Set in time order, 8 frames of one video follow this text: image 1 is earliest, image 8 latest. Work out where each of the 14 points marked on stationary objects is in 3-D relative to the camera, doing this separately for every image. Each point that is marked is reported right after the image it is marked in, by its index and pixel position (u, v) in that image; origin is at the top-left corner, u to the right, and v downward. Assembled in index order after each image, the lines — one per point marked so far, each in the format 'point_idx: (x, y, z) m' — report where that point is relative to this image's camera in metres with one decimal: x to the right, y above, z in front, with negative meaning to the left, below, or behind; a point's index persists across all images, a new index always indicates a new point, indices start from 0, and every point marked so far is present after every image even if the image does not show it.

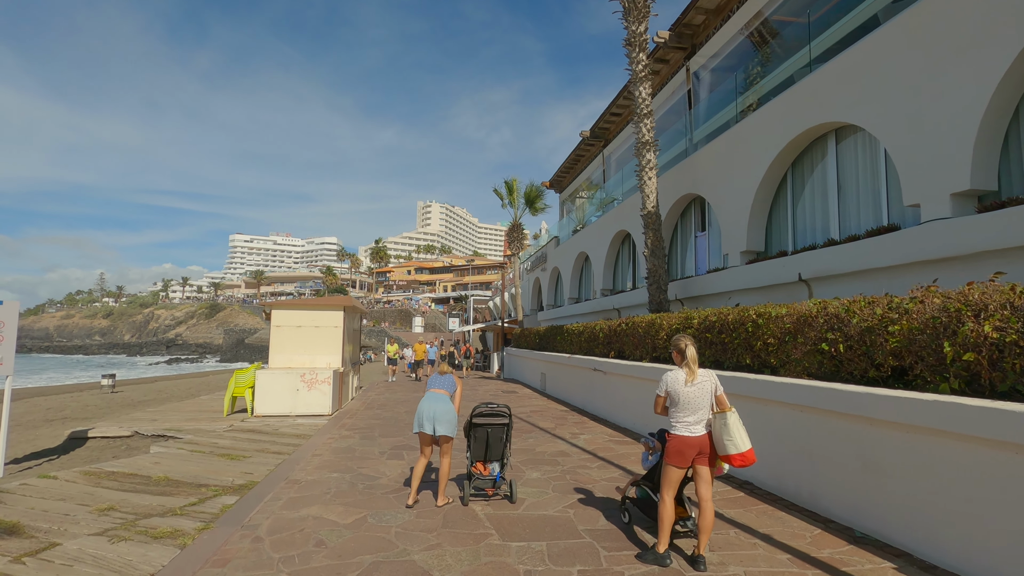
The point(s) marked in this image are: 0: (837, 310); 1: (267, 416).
0: (+3.2, -0.2, +5.3) m
1: (-5.1, -2.7, +11.2) m
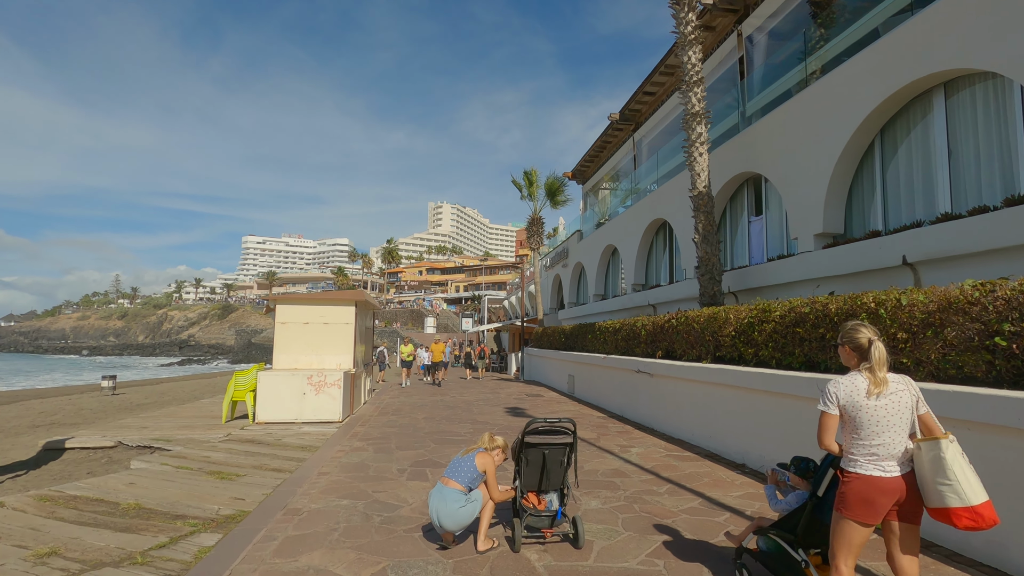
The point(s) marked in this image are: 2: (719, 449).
0: (+3.7, 0.0, +3.9) m
1: (-4.5, -2.5, +10.0) m
2: (+2.8, -2.2, +7.3) m
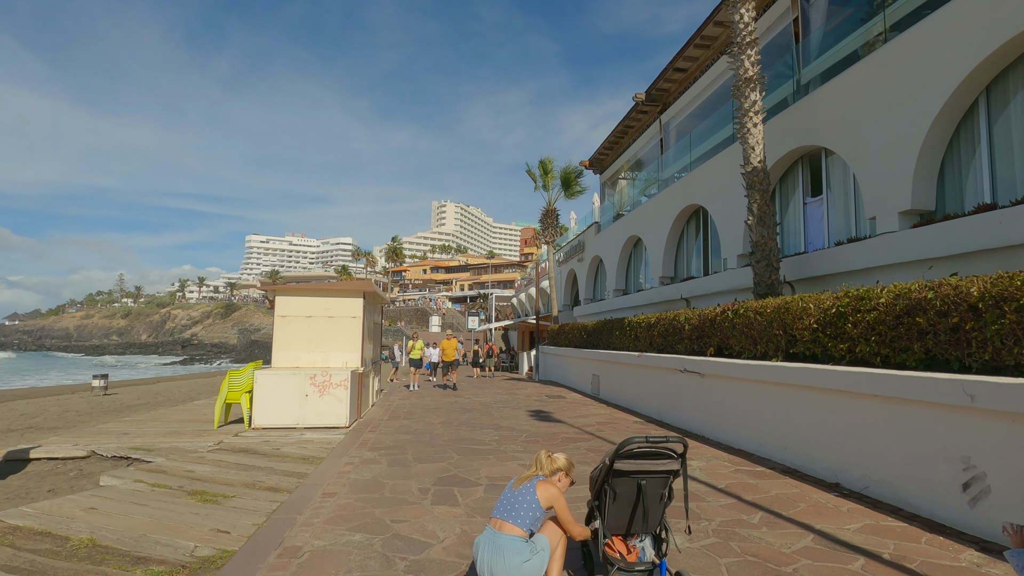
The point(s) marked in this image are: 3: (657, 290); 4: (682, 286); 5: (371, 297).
0: (+4.1, +0.2, +2.7) m
1: (-4.1, -2.3, +8.9) m
2: (+3.3, -2.0, +6.1) m
3: (+4.0, -0.1, +14.8) m
4: (+4.2, 0.0, +13.5) m
5: (-2.9, -0.2, +11.0) m
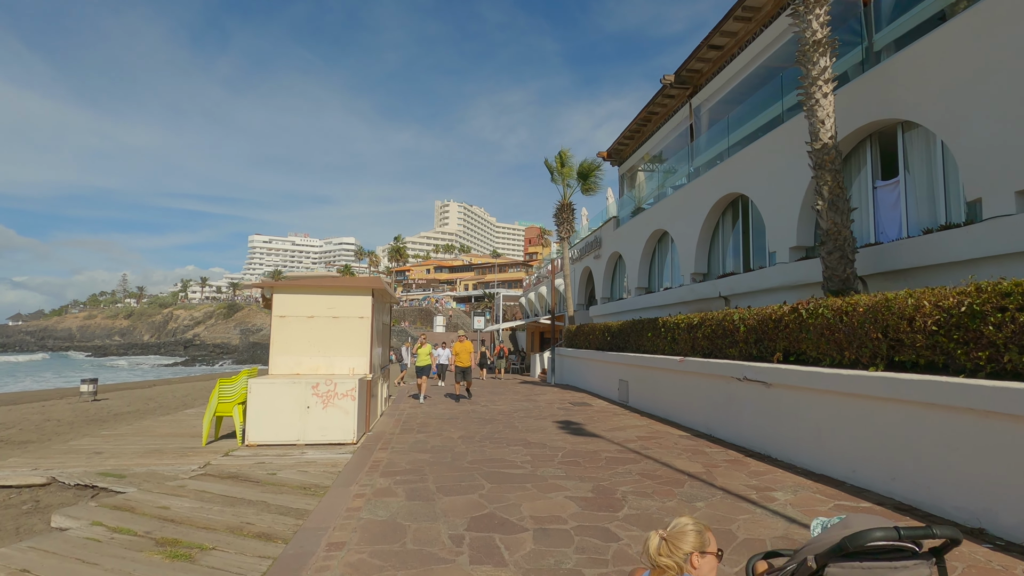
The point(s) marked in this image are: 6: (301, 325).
0: (+4.5, +0.2, +1.6) m
1: (-3.6, -2.3, +7.7) m
2: (+3.7, -2.0, +5.0) m
3: (+4.5, 0.0, +13.6) m
4: (+4.7, +0.1, +12.3) m
5: (-2.4, -0.1, +9.9) m
6: (-3.5, -0.6, +8.9) m
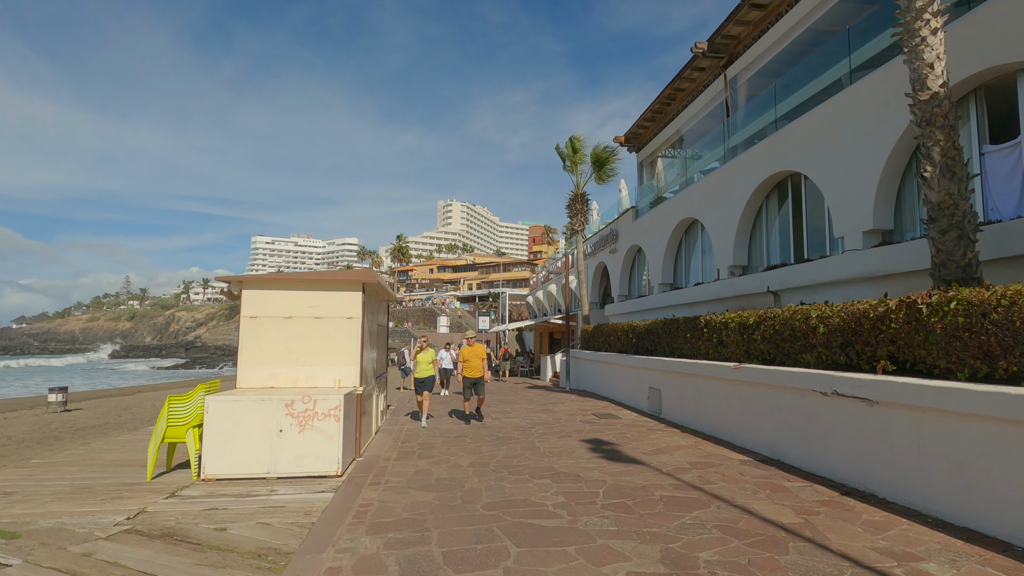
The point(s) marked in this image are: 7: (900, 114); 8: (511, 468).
0: (+4.8, +0.3, -0.1) m
1: (-3.3, -2.2, +6.1) m
2: (+4.0, -1.8, +3.3) m
3: (+4.8, +0.1, +12.0) m
4: (+5.0, +0.2, +10.6) m
5: (-2.1, 0.0, +8.3) m
6: (-3.2, -0.5, +7.3) m
7: (+5.5, +2.5, +7.7) m
8: (0.0, -2.3, +6.7) m
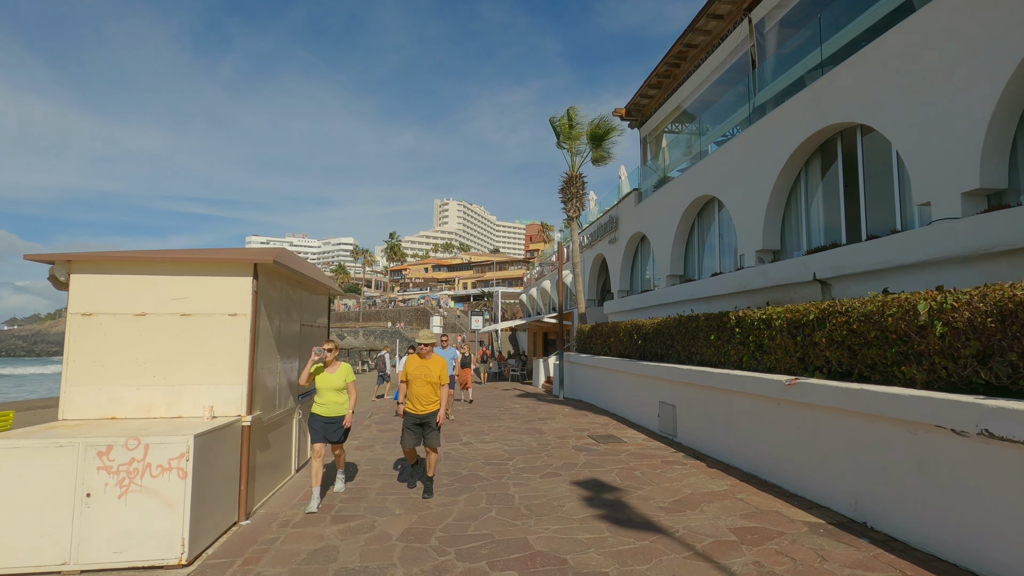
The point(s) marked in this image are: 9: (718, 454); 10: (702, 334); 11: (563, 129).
0: (+4.4, +0.5, -2.4) m
1: (-3.7, -2.0, +3.8) m
2: (+3.6, -1.7, +1.0) m
3: (+4.4, +0.3, +9.6) m
4: (+4.6, +0.4, +8.3) m
5: (-2.5, +0.1, +6.0) m
6: (-3.6, -0.4, +5.0) m
7: (+5.1, +2.7, +5.4) m
8: (-0.4, -2.1, +4.4) m
9: (+2.7, -2.2, +7.1) m
10: (+2.9, -0.7, +8.2) m
11: (+1.6, +5.1, +17.2) m
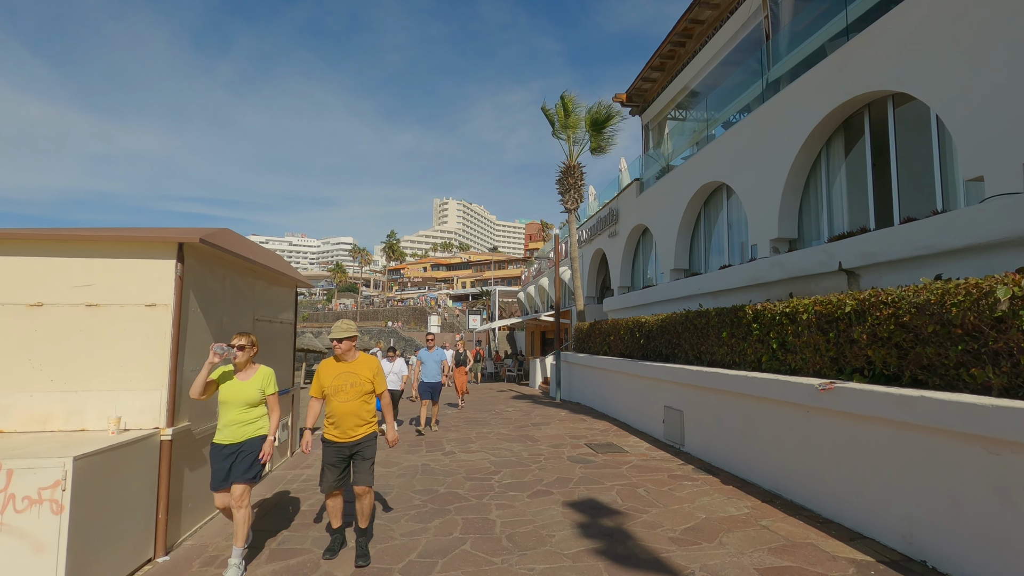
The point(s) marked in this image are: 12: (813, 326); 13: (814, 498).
0: (+4.2, +0.6, -3.3) m
1: (-3.9, -1.9, +2.9) m
2: (+3.5, -1.5, +0.1) m
3: (+4.2, +0.4, +8.7) m
4: (+4.4, +0.5, +7.4) m
5: (-2.7, +0.3, +5.1) m
6: (-3.8, -0.3, +4.1) m
7: (+5.0, +2.8, +4.5) m
8: (-0.6, -2.0, +3.5) m
9: (+2.6, -2.1, +6.2) m
10: (+2.7, -0.6, +7.3) m
11: (+1.5, +5.2, +16.3) m
12: (+3.0, -0.4, +5.4) m
13: (+2.8, -1.9, +5.0) m
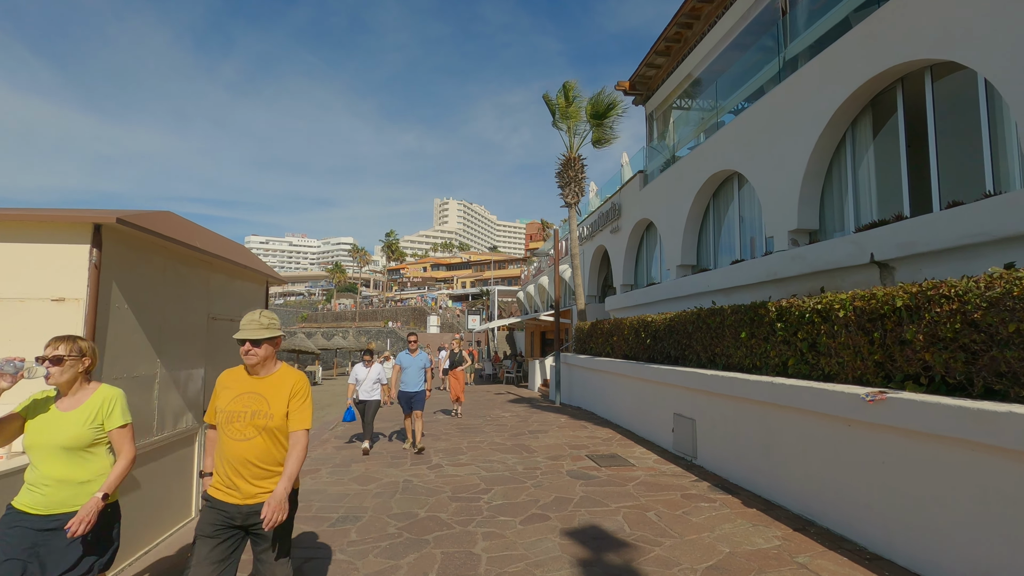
0: (+4.1, +0.7, -4.1) m
1: (-4.0, -1.9, +2.1) m
2: (+3.4, -1.5, -0.7) m
3: (+4.1, +0.5, +8.0) m
4: (+4.4, +0.6, +6.7) m
5: (-2.8, +0.3, +4.3) m
6: (-3.9, -0.2, +3.3) m
7: (+4.9, +2.9, +3.7) m
8: (-0.7, -1.9, +2.7) m
9: (+2.5, -2.0, +5.4) m
10: (+2.7, -0.5, +6.6) m
11: (+1.4, +5.2, +15.6) m
12: (+2.9, -0.3, +4.6) m
13: (+2.7, -1.8, +4.3) m
